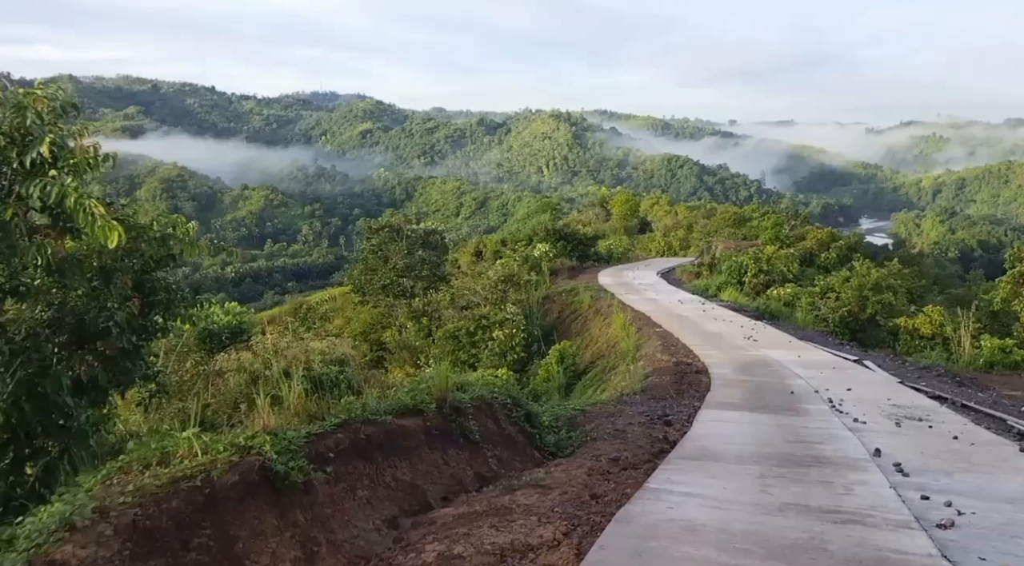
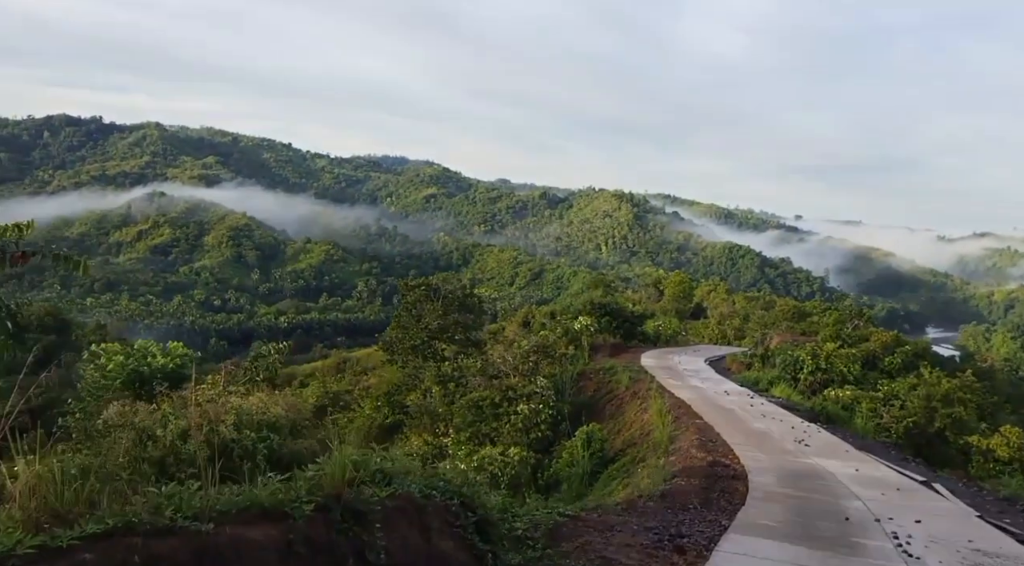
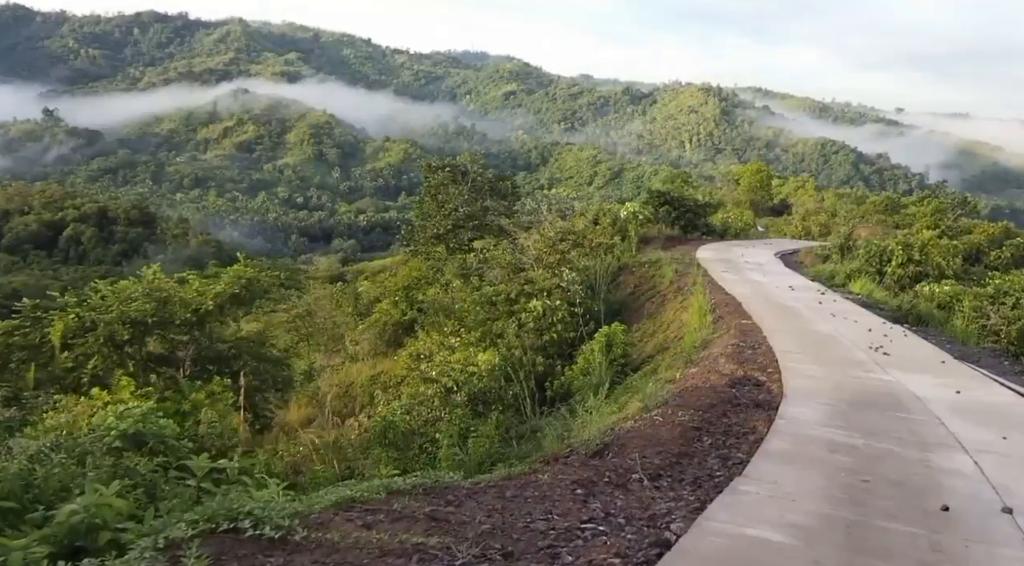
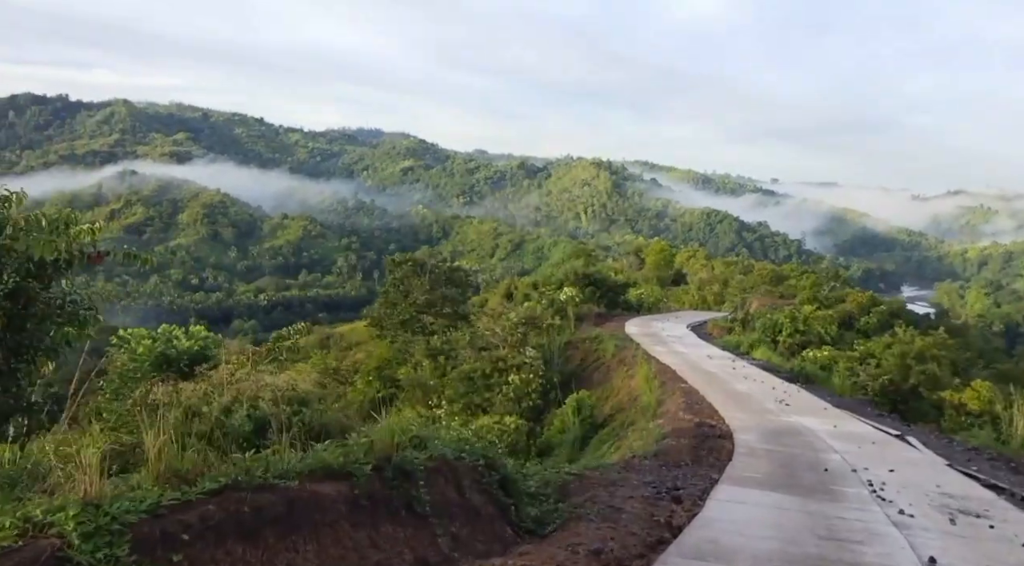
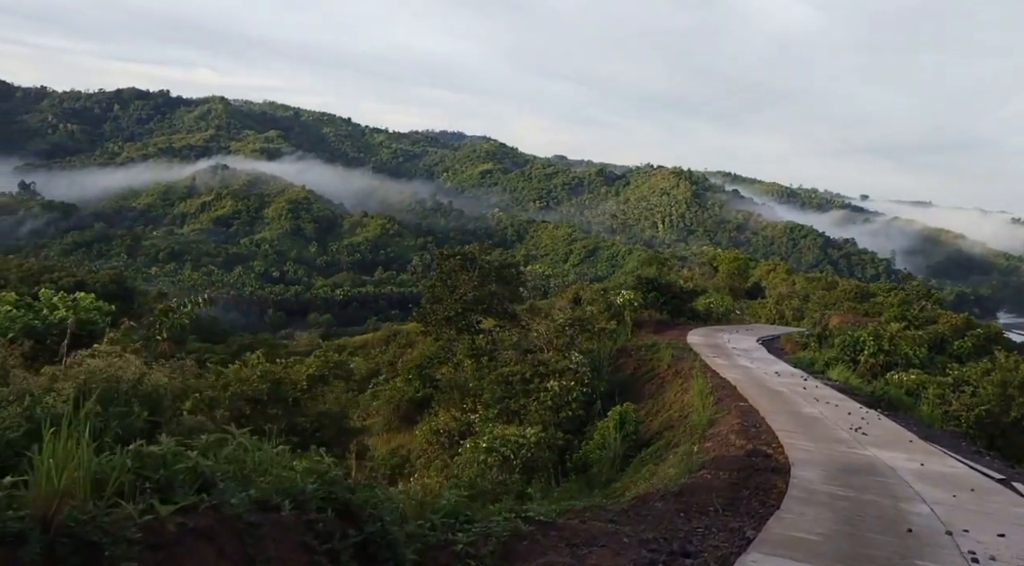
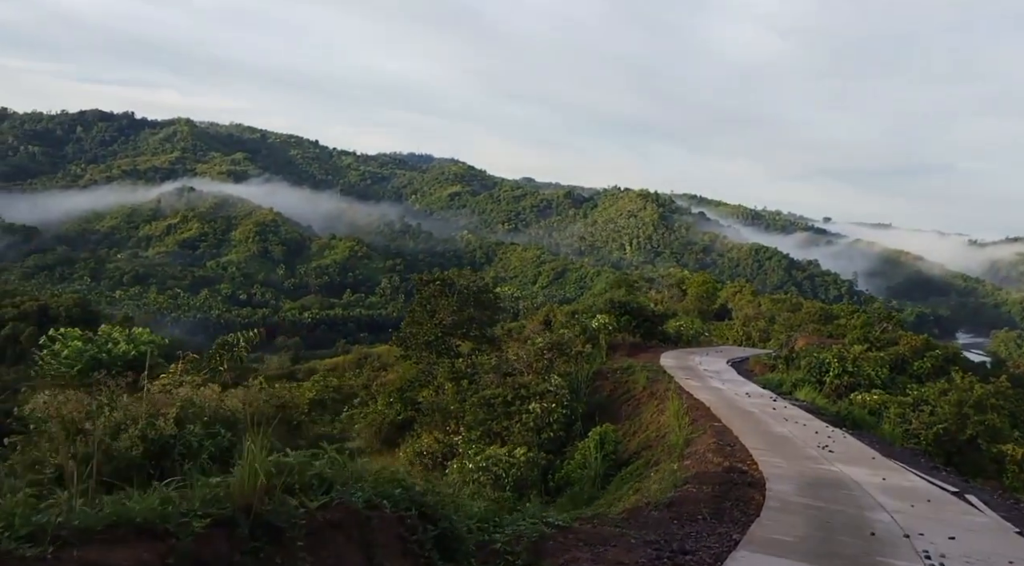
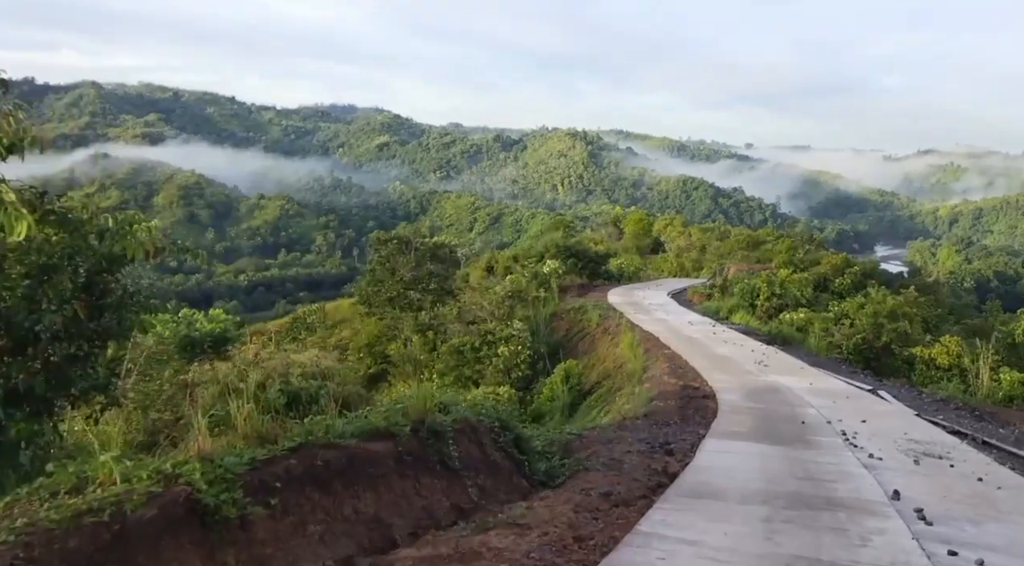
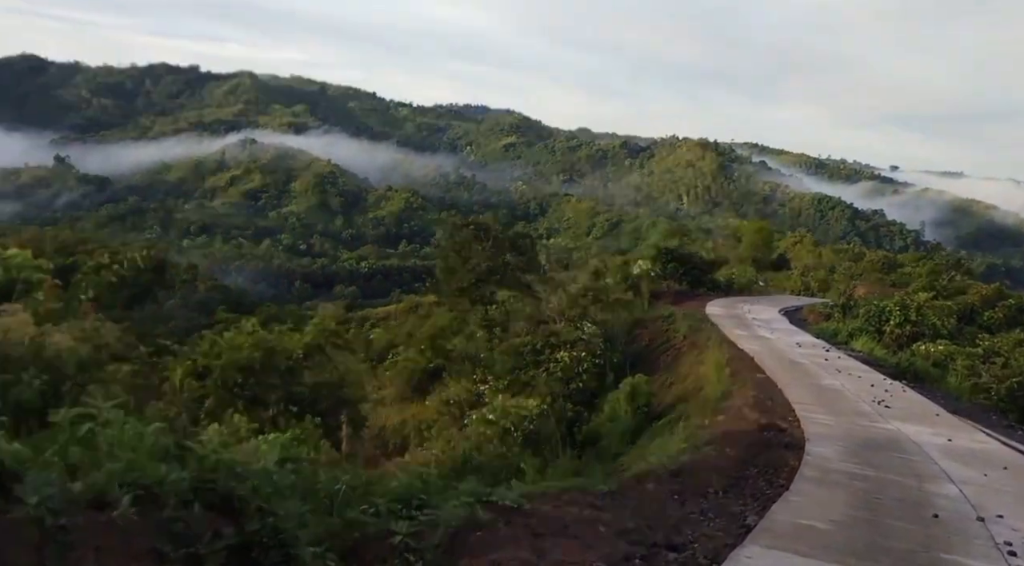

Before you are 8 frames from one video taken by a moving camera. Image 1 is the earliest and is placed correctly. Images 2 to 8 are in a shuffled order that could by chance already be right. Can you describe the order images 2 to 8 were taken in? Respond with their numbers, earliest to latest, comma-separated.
7, 4, 2, 6, 5, 8, 3
